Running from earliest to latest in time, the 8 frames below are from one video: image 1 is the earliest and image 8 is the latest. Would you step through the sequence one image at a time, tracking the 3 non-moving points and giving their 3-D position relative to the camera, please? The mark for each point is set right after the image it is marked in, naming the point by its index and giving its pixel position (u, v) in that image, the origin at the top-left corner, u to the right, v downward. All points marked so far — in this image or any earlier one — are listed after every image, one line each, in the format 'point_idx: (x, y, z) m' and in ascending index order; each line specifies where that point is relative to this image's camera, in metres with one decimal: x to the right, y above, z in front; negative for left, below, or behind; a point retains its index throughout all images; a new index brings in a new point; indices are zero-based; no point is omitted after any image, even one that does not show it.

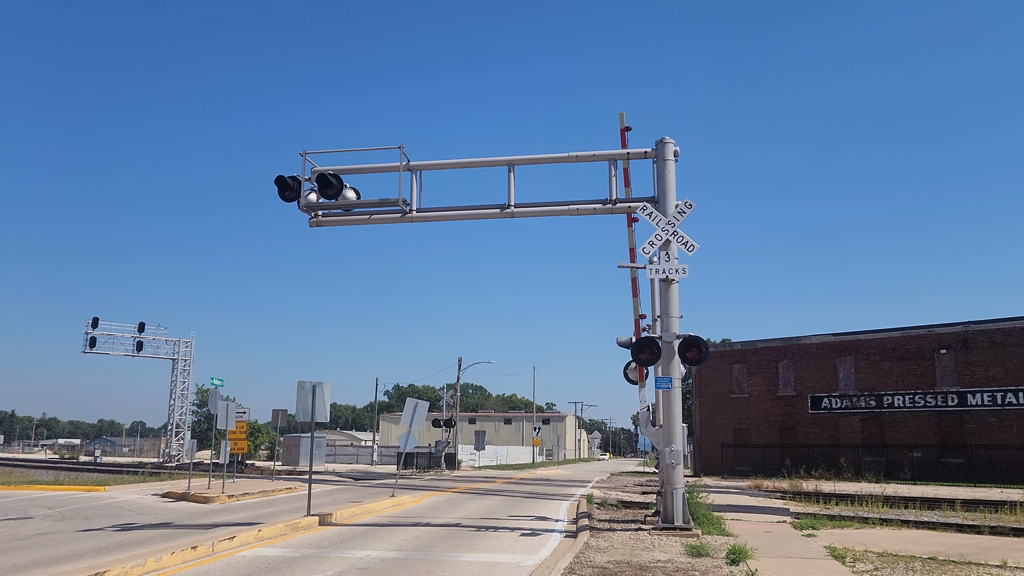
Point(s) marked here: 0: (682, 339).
0: (+2.2, -0.7, +9.9) m
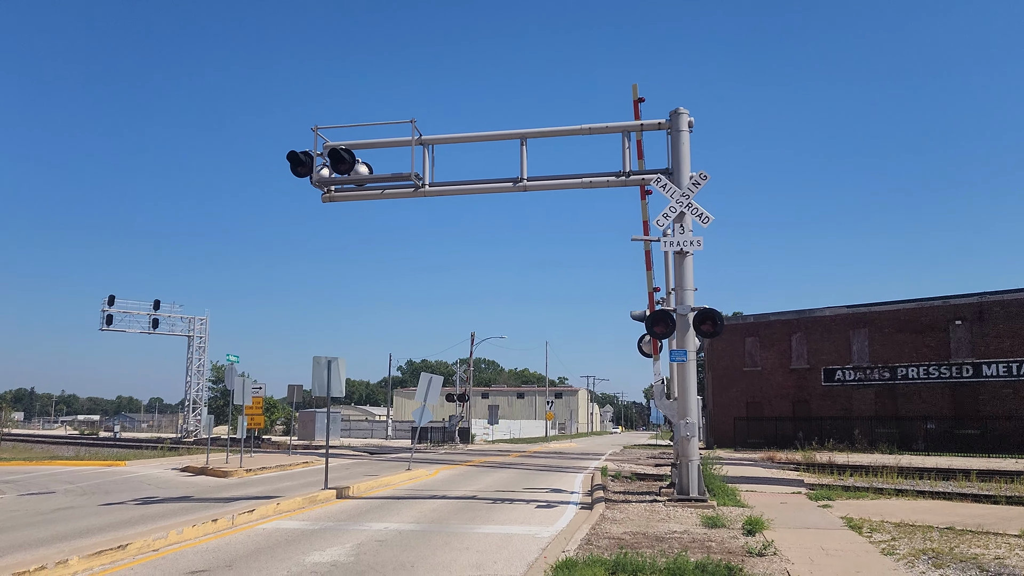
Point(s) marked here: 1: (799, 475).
0: (+2.4, -0.3, +9.9) m
1: (+6.2, -4.1, +16.5) m
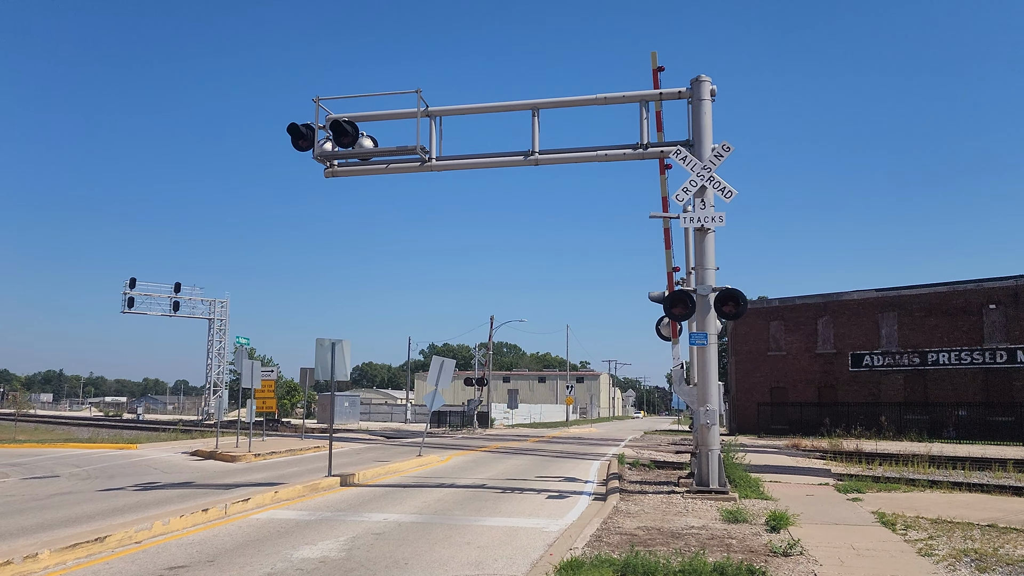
0: (+2.5, -0.1, +9.3) m
1: (+6.5, -3.7, +15.9) m
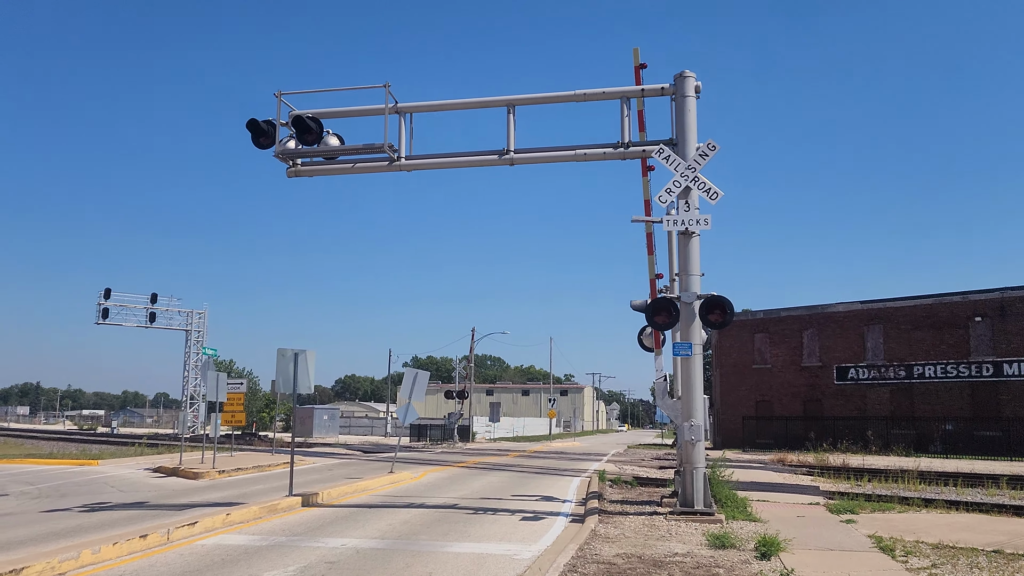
0: (+2.2, -0.1, +8.7) m
1: (+6.1, -3.9, +15.4) m
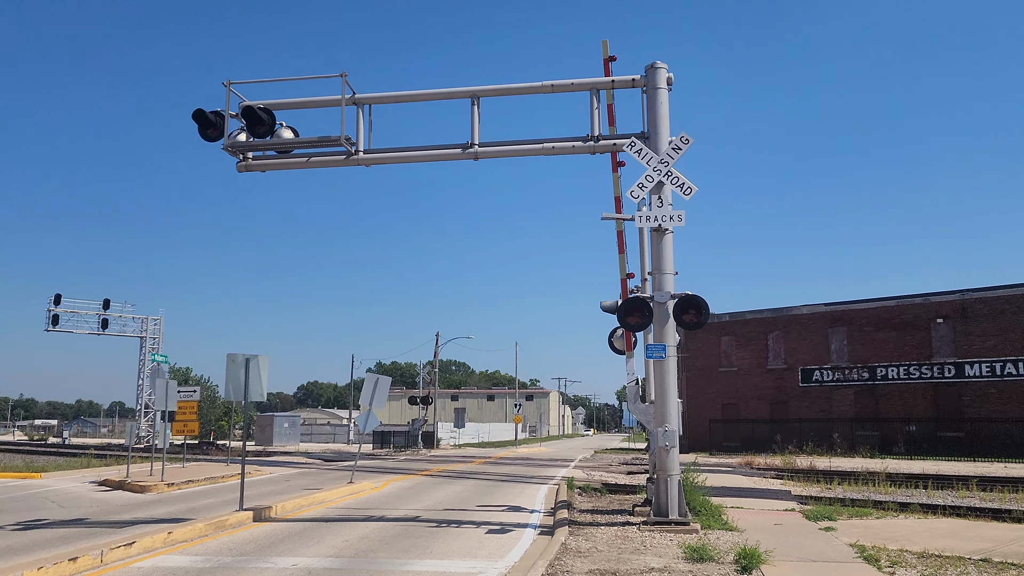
0: (+1.8, -0.1, +8.4) m
1: (+5.4, -3.9, +15.1) m
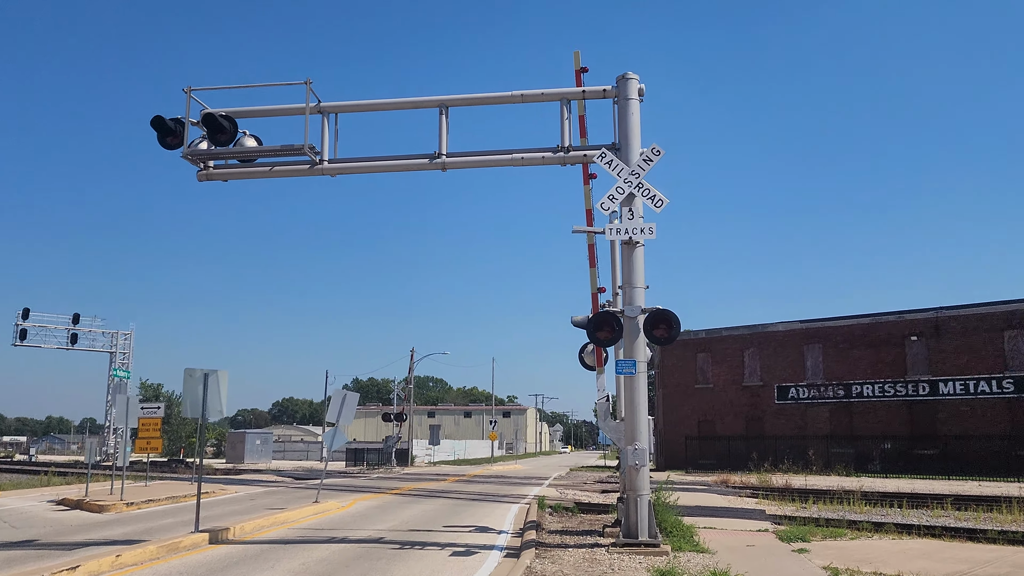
0: (+1.5, -0.3, +8.2) m
1: (+4.8, -4.2, +15.0) m
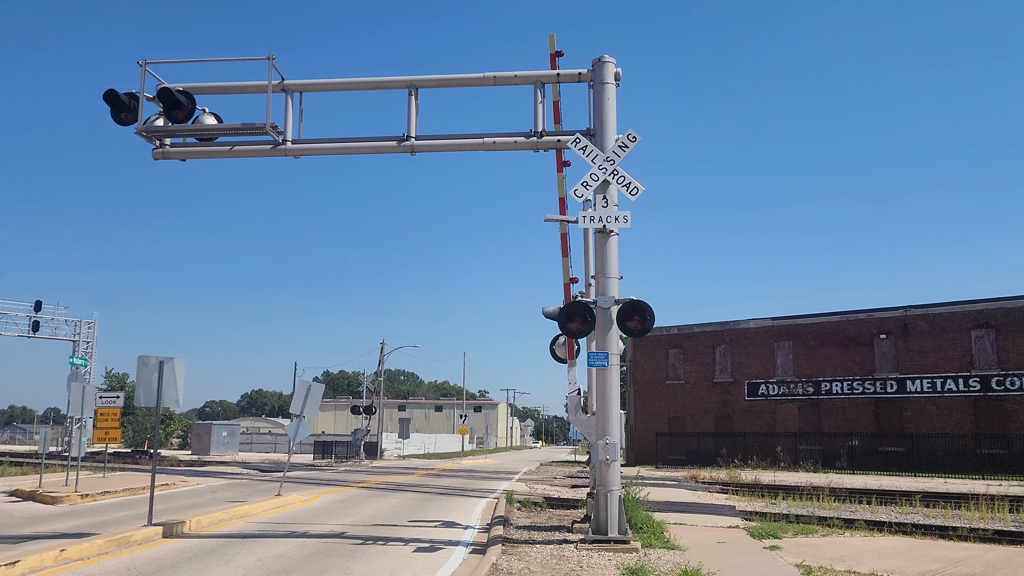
0: (+1.1, -0.2, +8.0) m
1: (+4.2, -4.1, +14.9) m
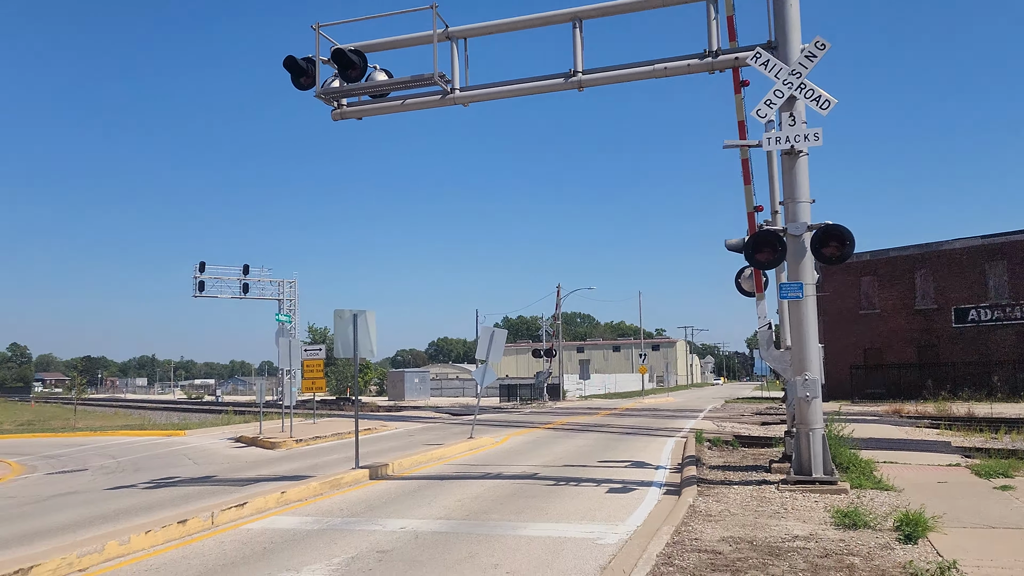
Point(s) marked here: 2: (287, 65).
0: (+2.9, +0.6, +7.3) m
1: (+7.7, -2.6, +13.6) m
2: (-2.7, +2.6, +9.0) m
